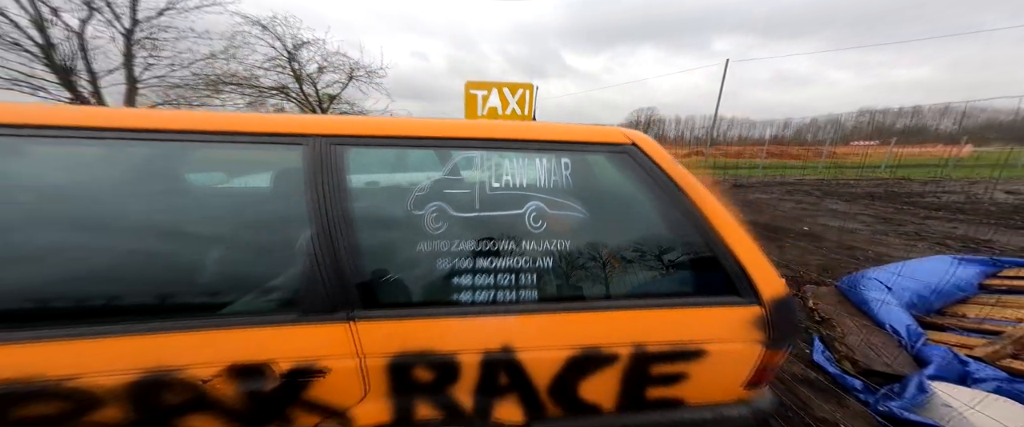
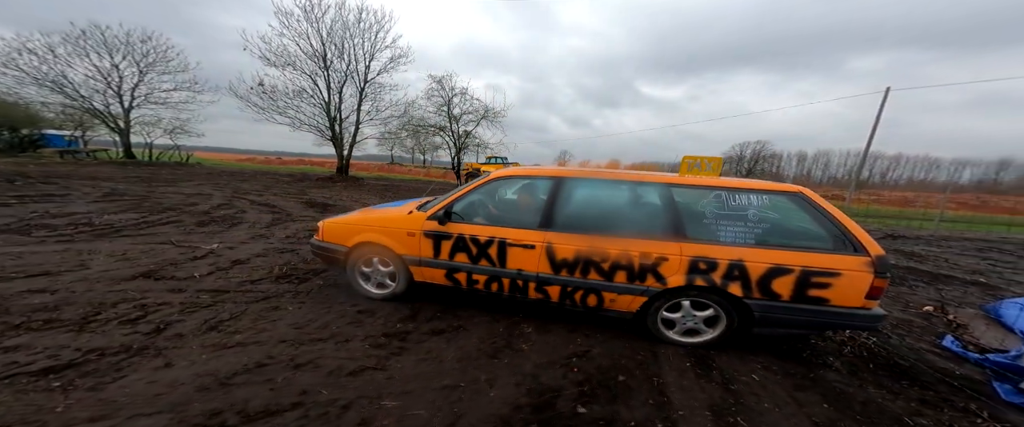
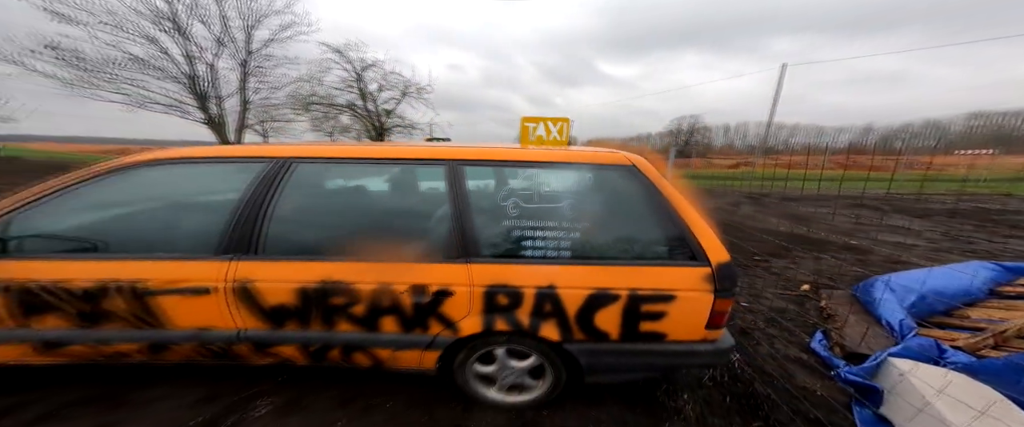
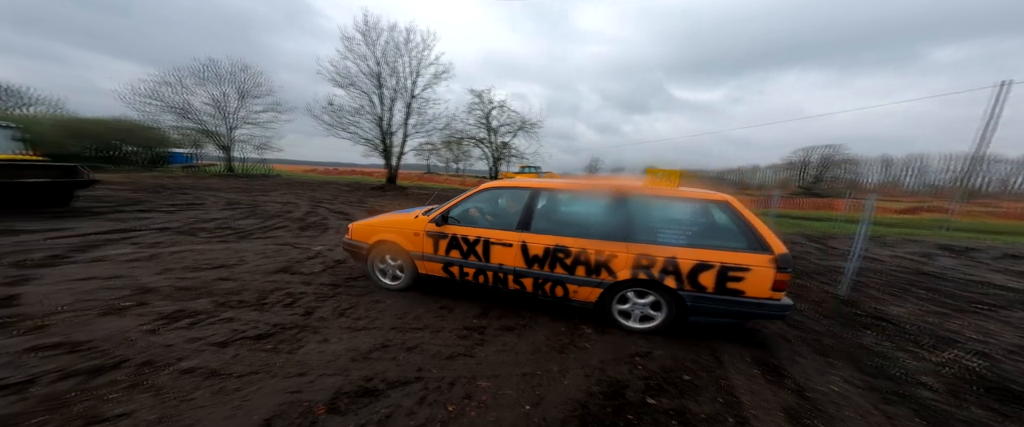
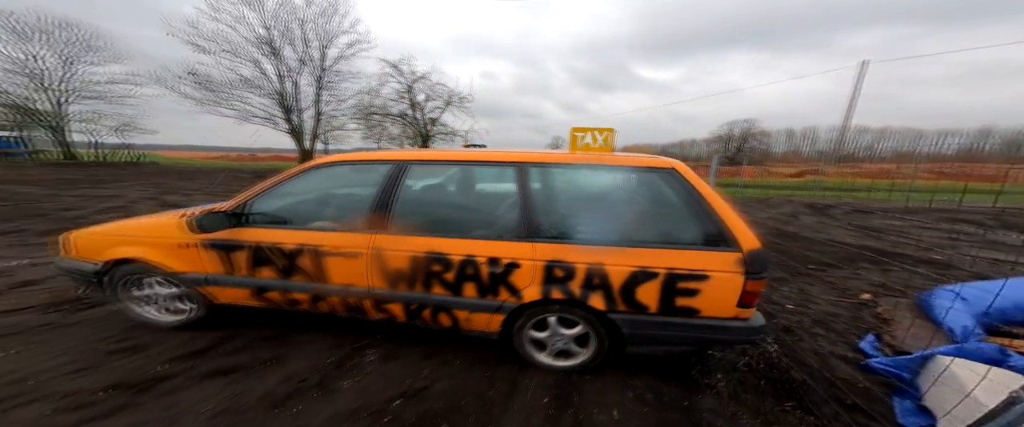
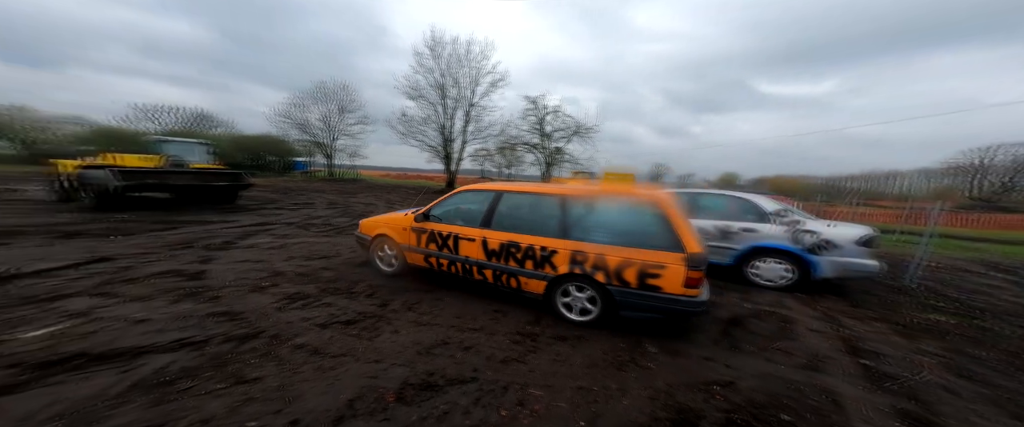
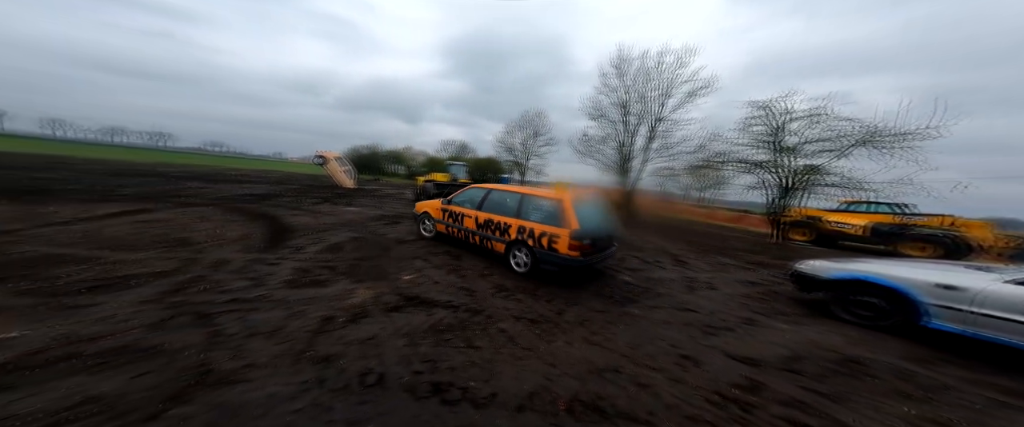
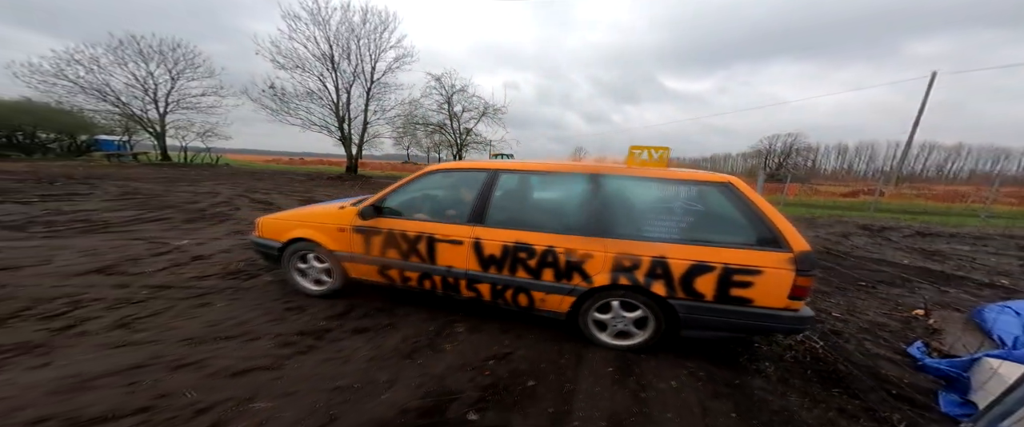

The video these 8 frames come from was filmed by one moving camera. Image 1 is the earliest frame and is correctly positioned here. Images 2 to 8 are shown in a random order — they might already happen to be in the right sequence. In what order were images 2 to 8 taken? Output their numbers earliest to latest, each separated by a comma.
3, 5, 8, 2, 4, 6, 7
